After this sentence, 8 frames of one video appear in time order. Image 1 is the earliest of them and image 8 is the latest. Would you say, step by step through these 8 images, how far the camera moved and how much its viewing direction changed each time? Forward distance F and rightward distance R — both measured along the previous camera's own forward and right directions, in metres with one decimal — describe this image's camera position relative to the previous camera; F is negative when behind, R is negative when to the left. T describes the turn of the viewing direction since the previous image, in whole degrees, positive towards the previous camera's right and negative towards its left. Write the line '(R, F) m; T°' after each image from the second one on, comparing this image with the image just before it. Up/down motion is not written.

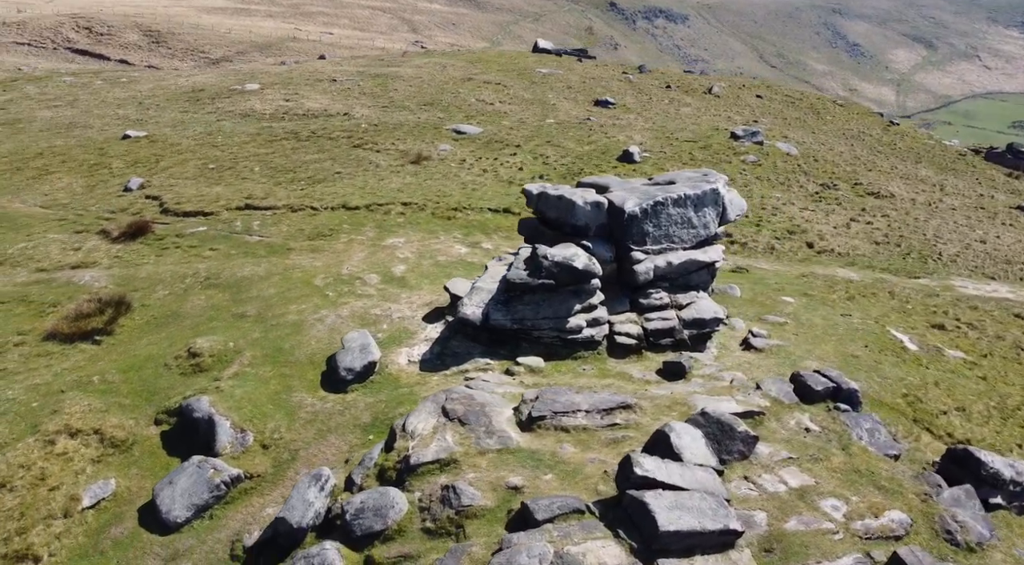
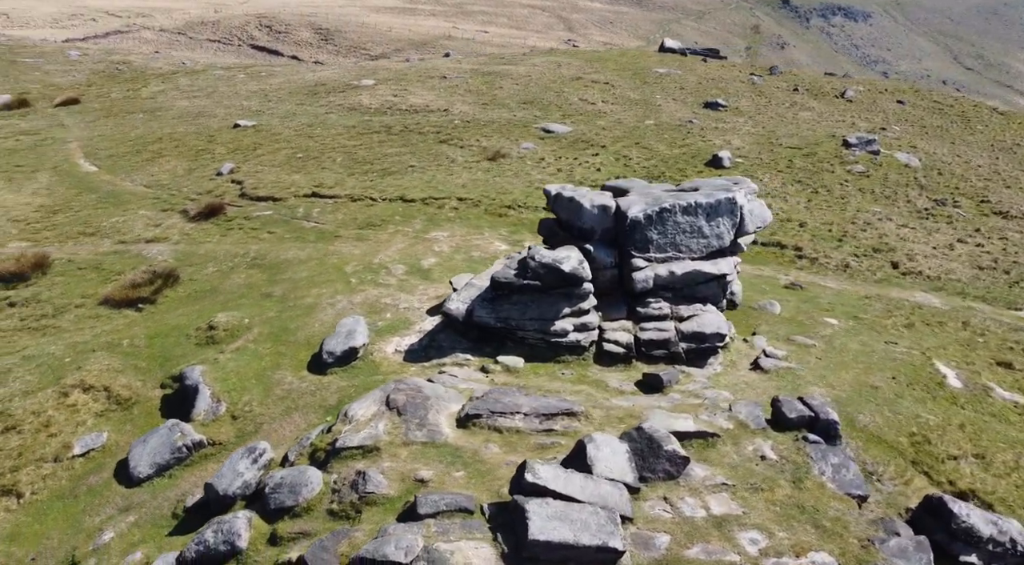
(+3.5, +0.3) m; -11°
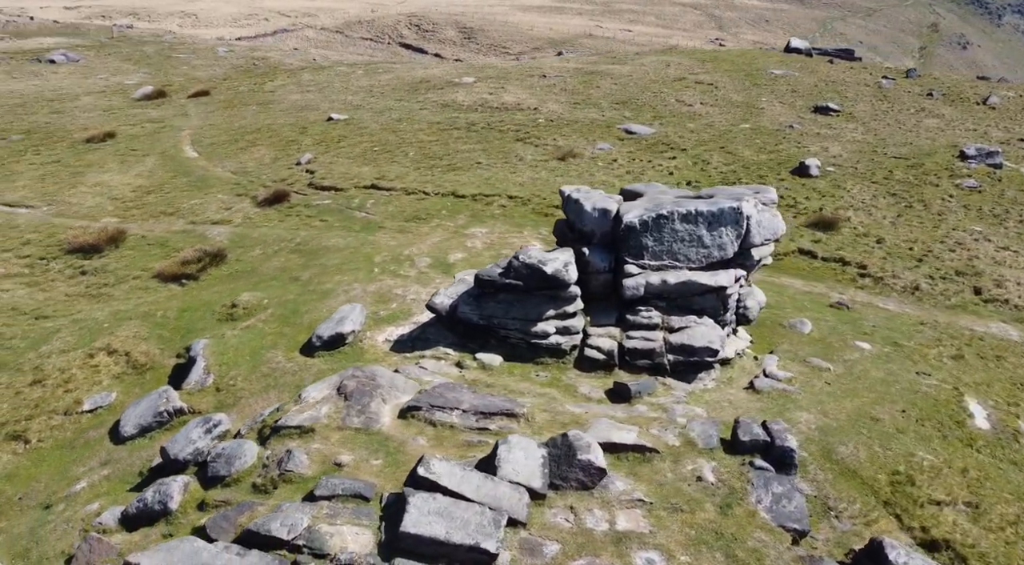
(+3.3, +0.2) m; -10°
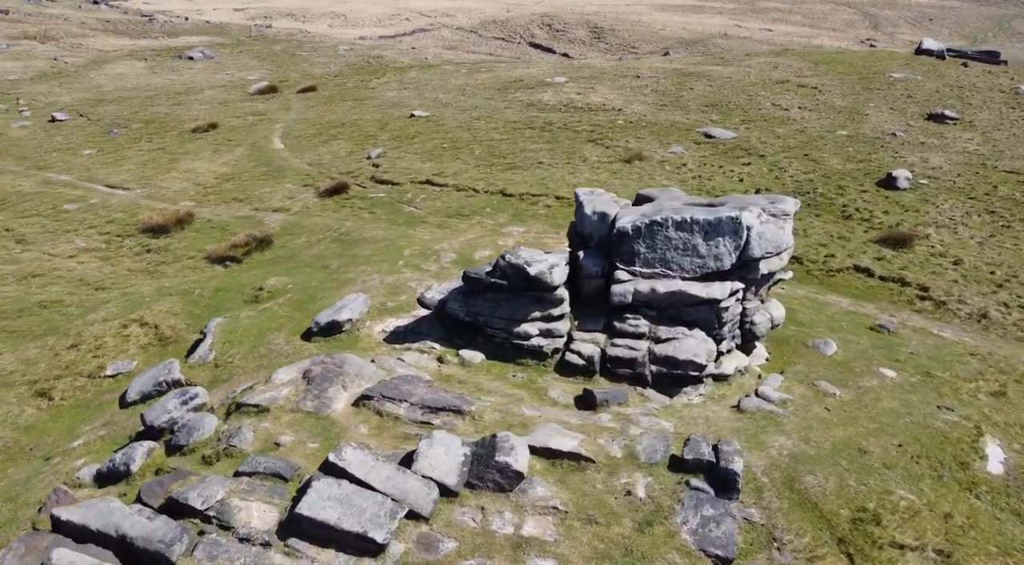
(+3.1, +0.2) m; -9°
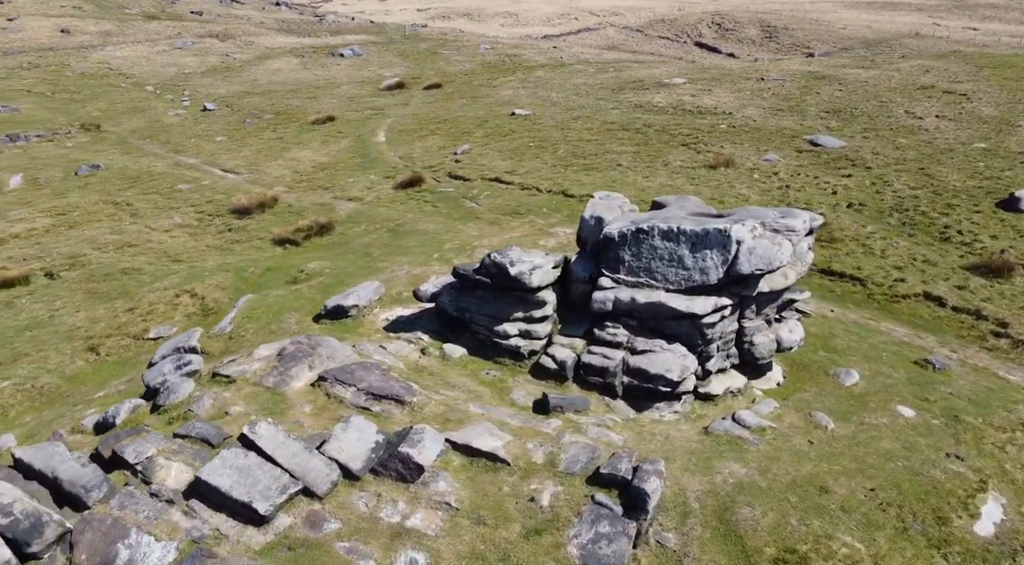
(+3.8, +0.3) m; -12°
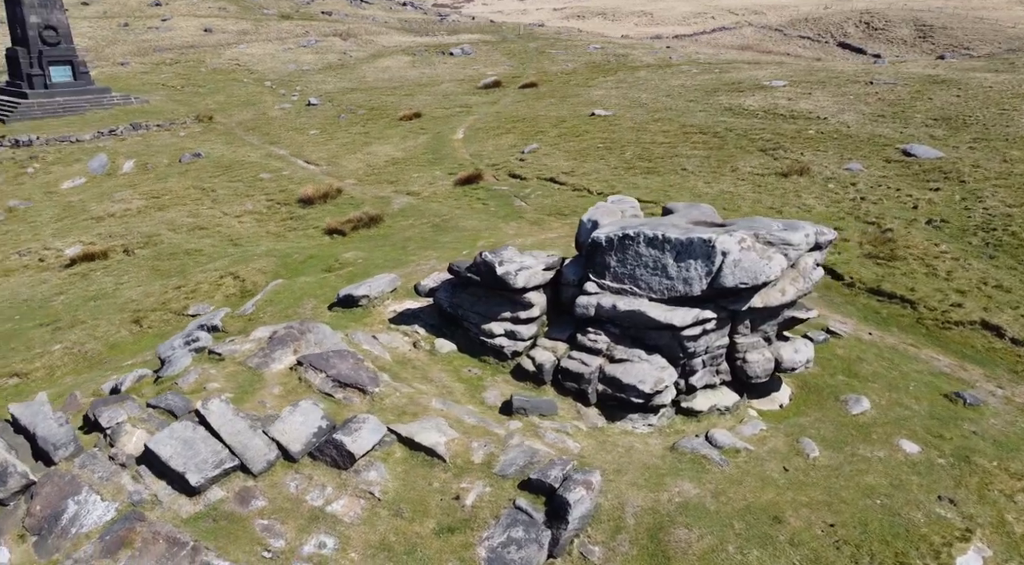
(+3.0, +0.2) m; -9°
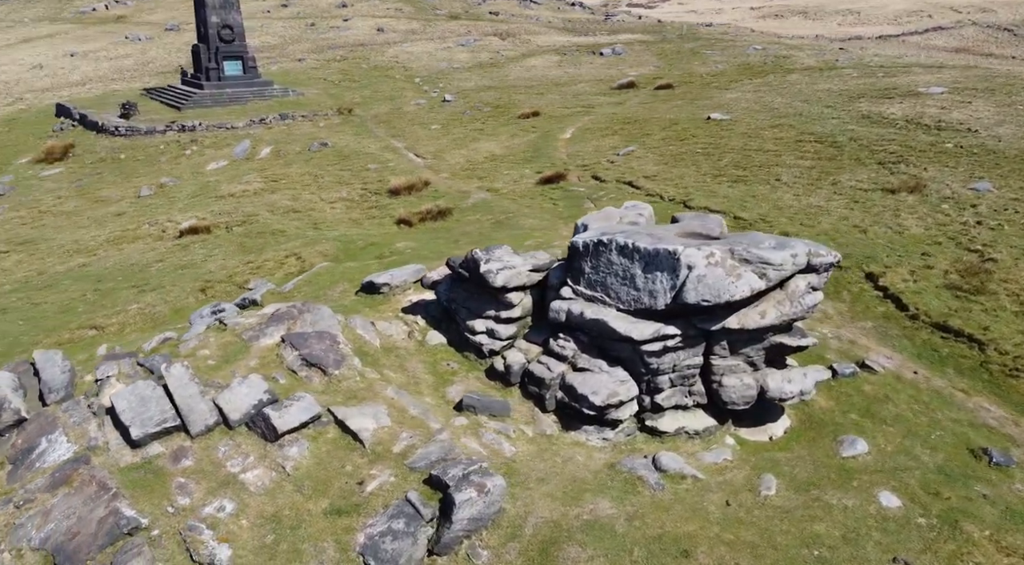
(+4.1, +0.5) m; -13°
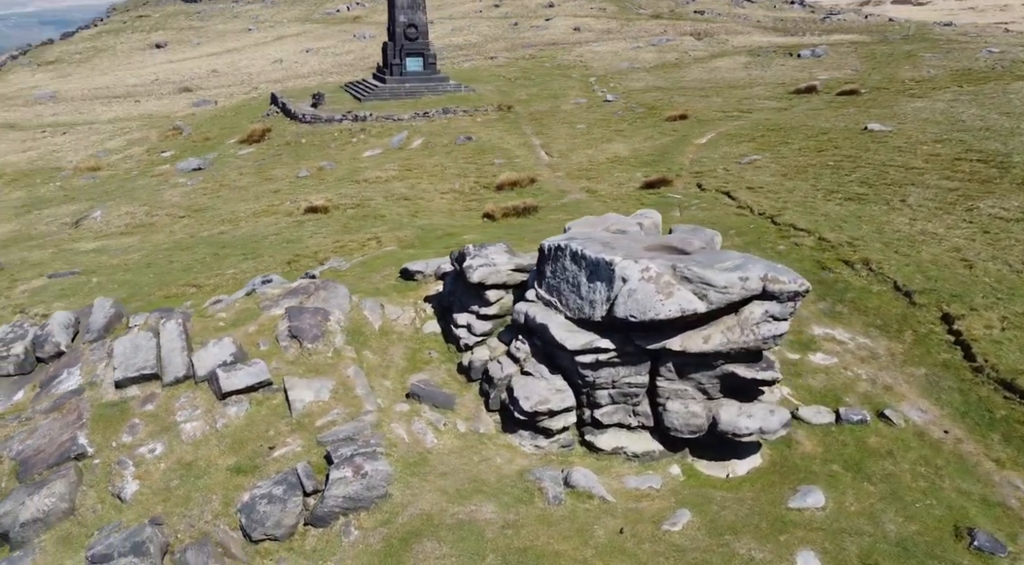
(+5.1, +0.6) m; -16°
